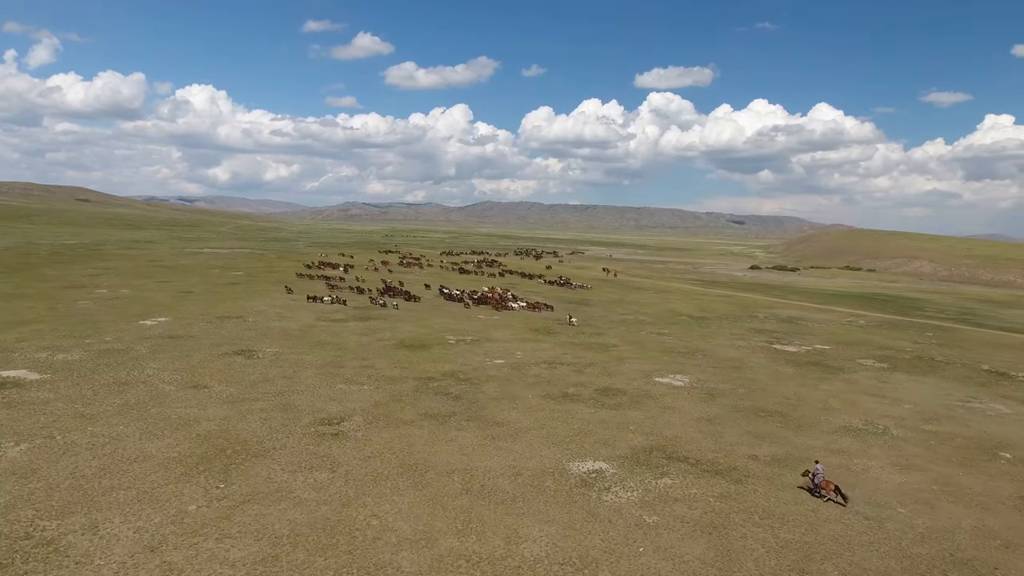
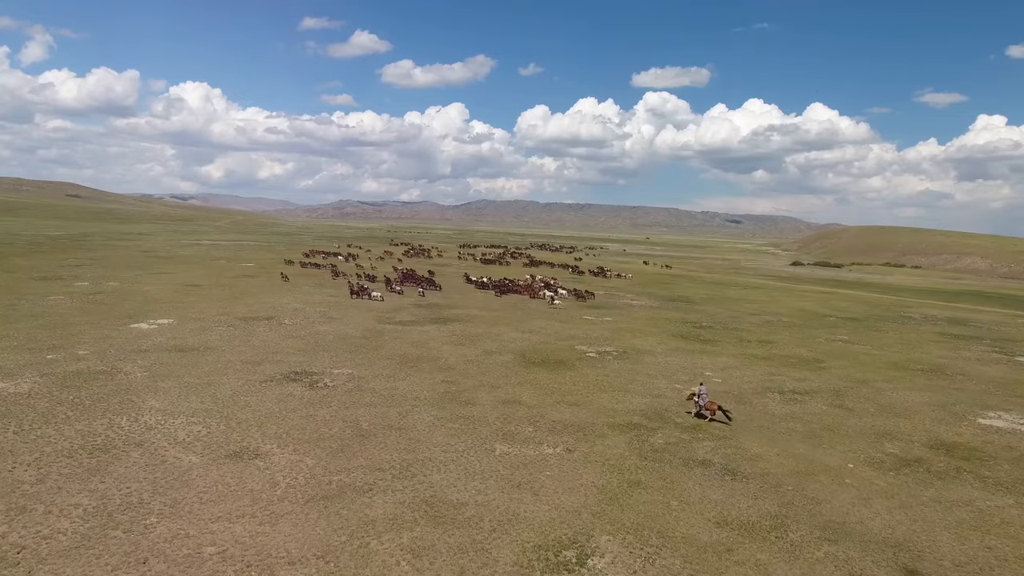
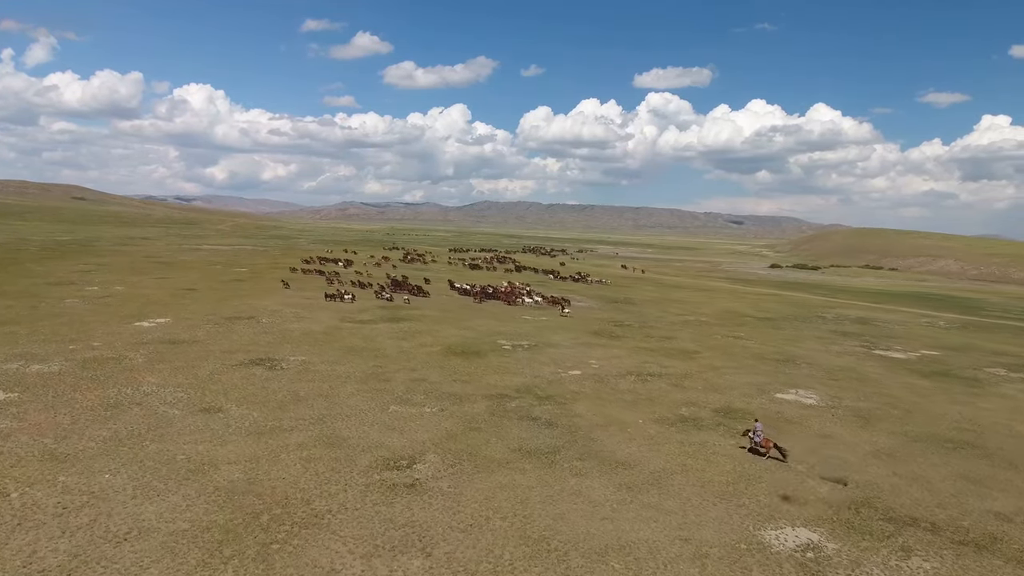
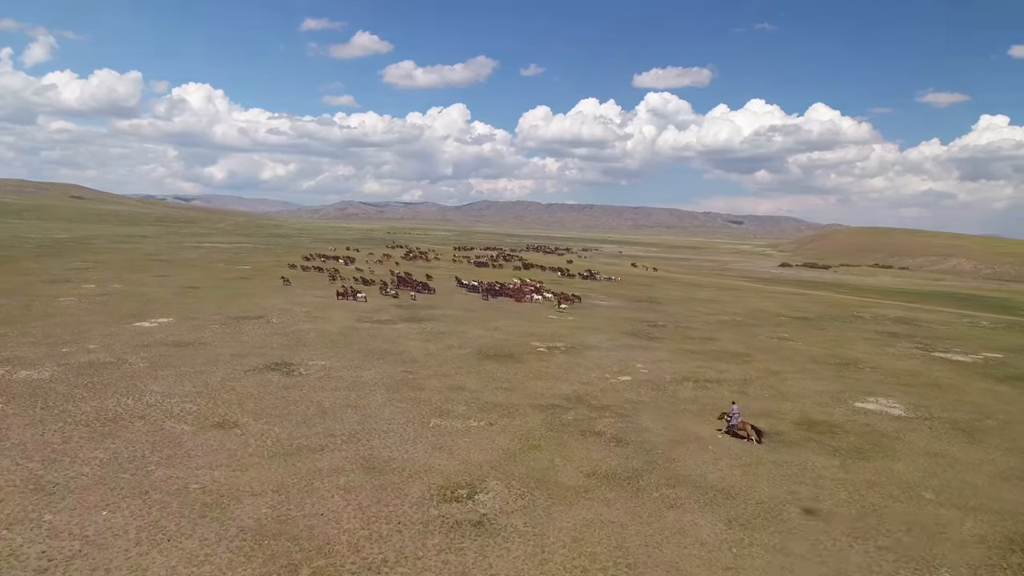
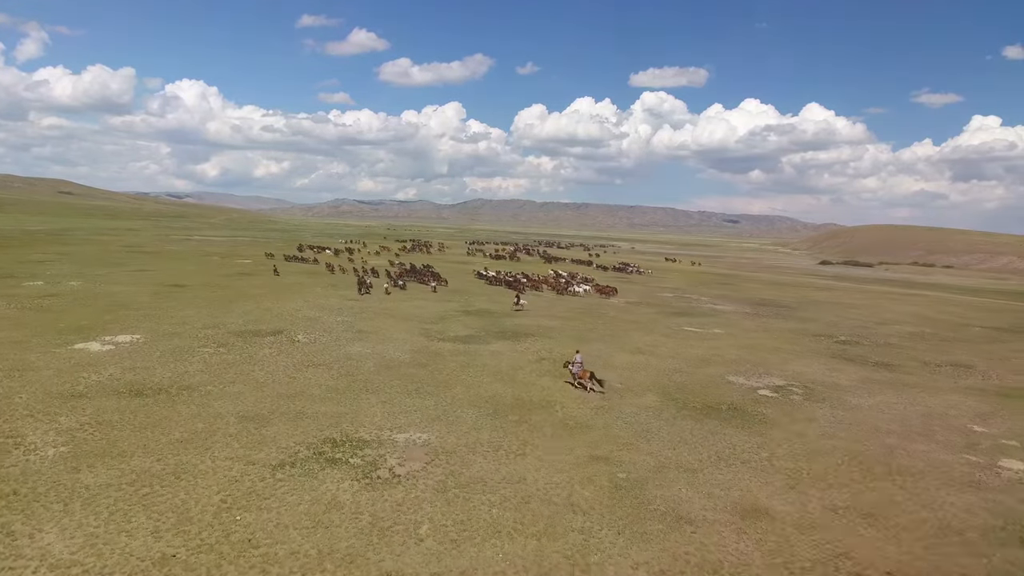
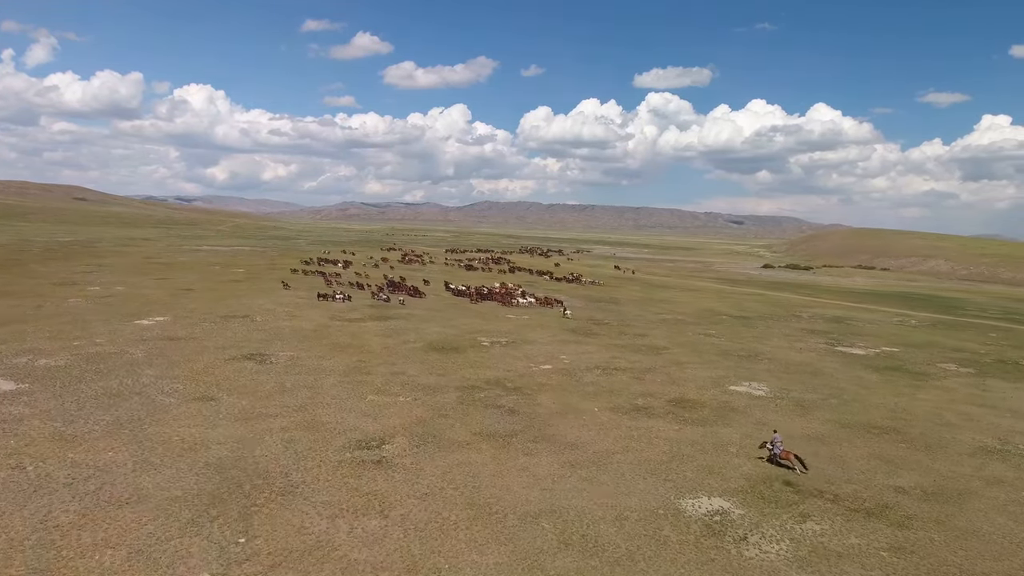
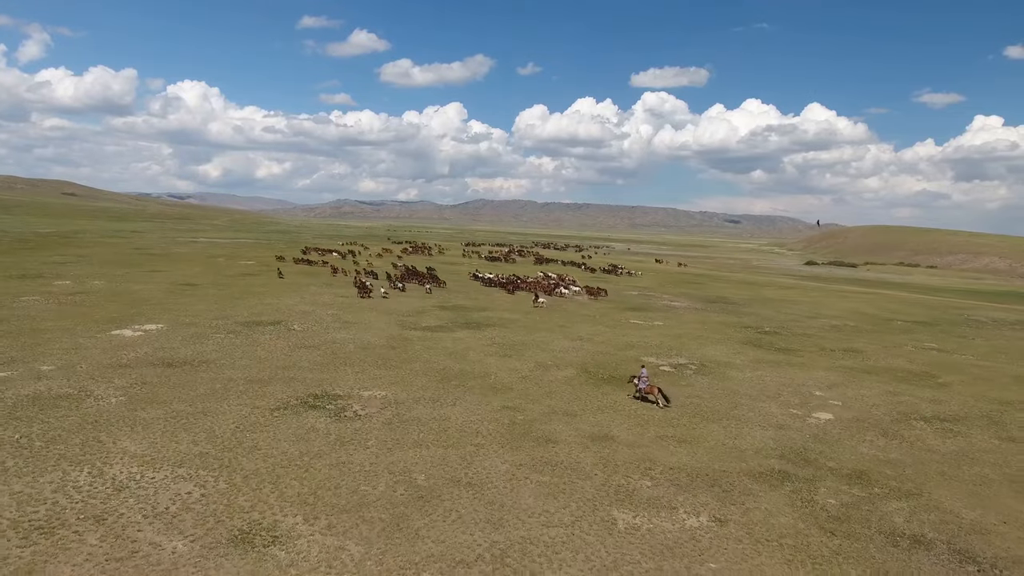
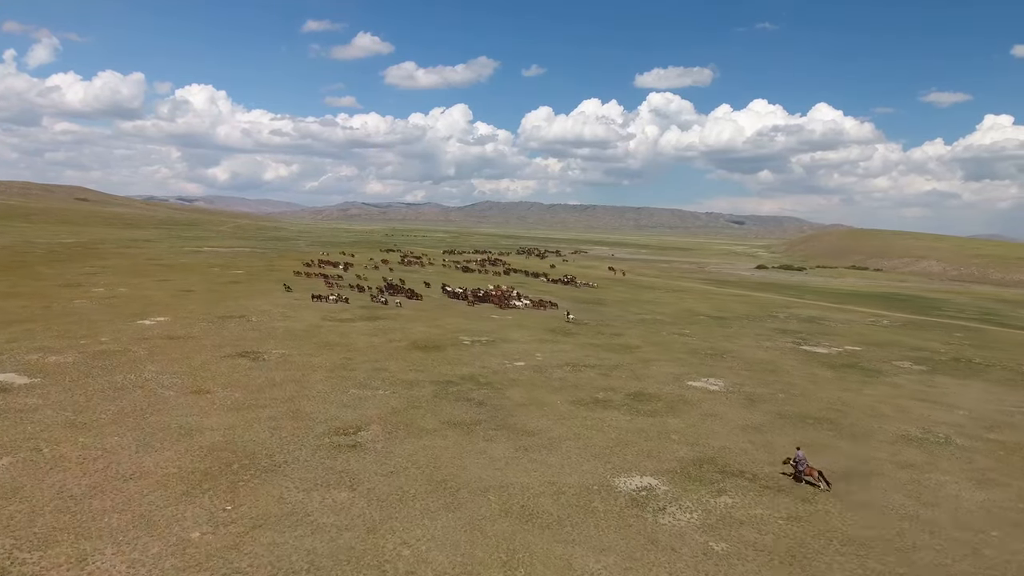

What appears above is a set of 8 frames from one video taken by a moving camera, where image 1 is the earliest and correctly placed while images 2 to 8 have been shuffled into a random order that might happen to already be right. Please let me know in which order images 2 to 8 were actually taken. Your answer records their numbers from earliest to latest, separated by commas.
8, 6, 3, 4, 2, 7, 5
